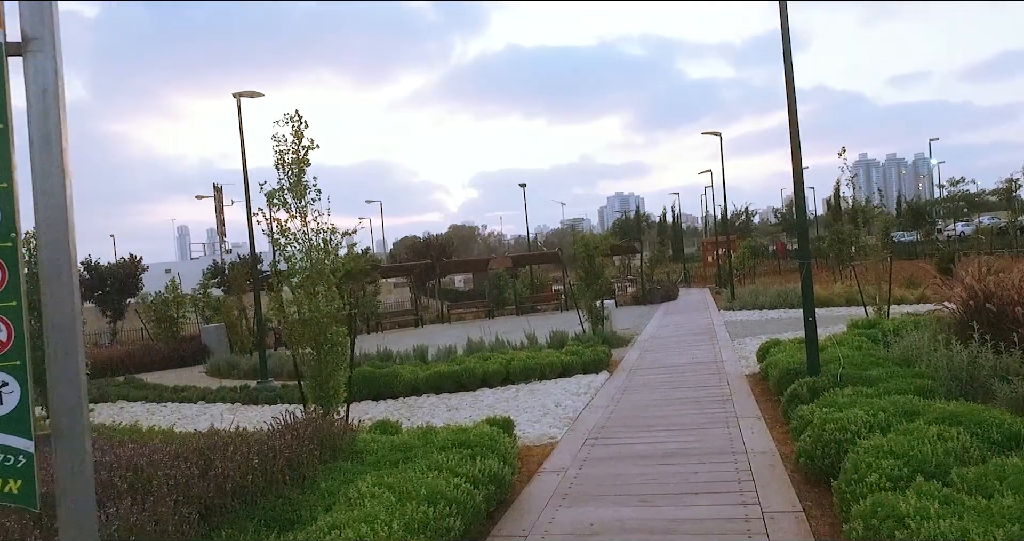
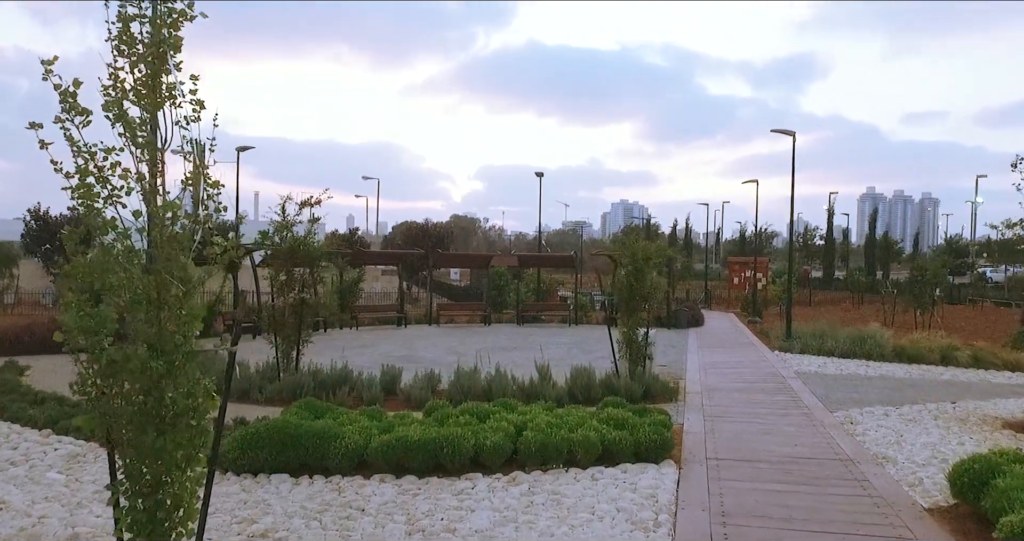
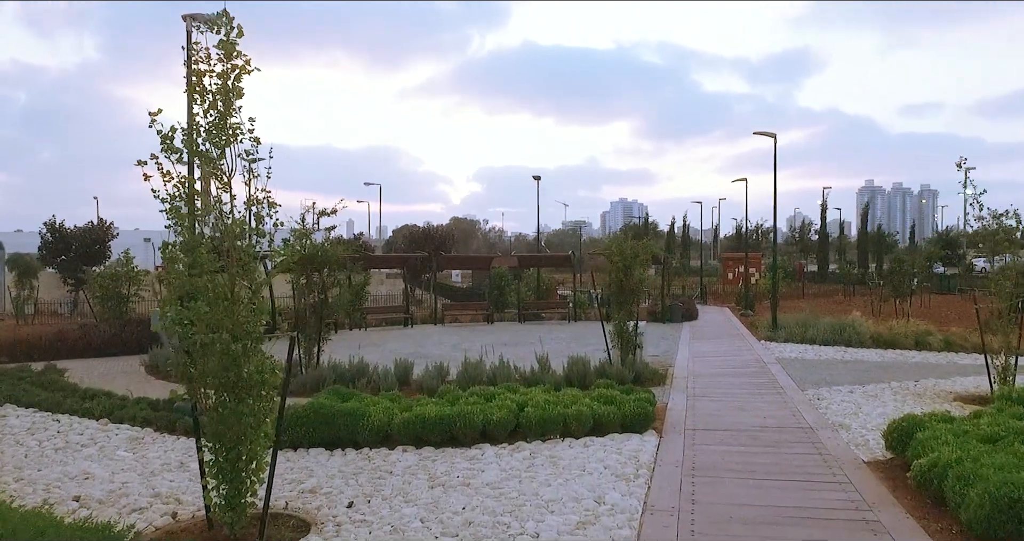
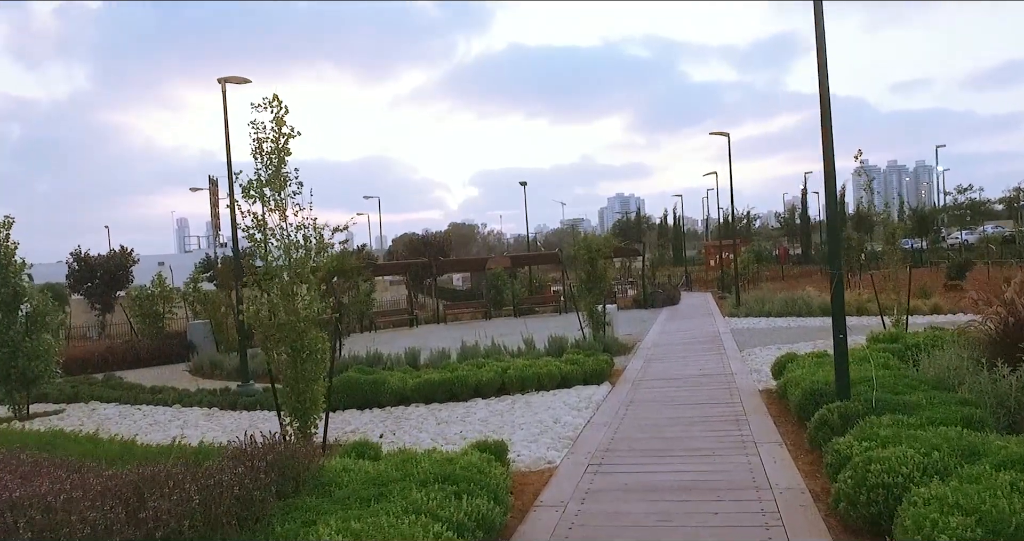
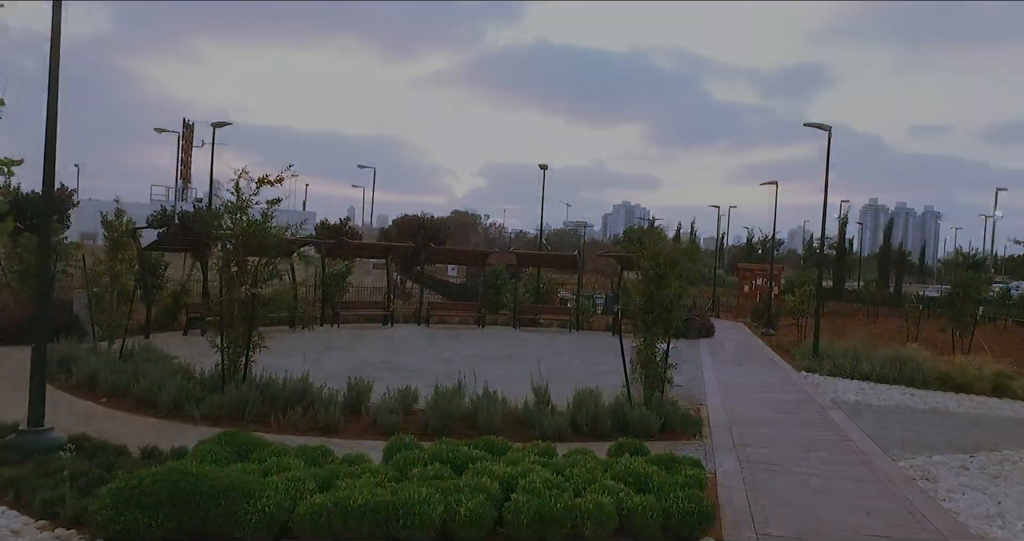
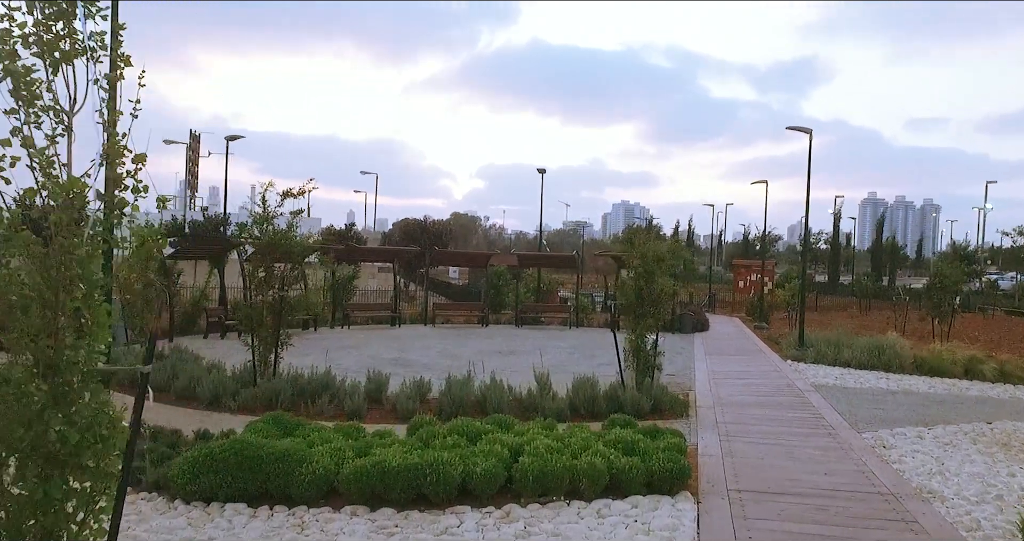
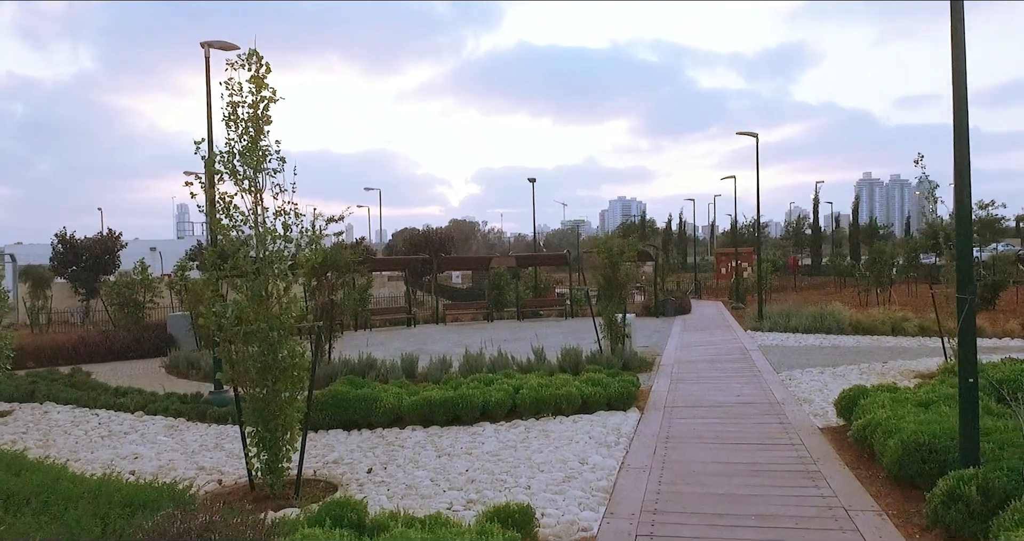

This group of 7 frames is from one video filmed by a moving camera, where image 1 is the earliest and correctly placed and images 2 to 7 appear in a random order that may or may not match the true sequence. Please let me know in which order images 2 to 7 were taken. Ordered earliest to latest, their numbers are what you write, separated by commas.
4, 7, 3, 2, 6, 5
